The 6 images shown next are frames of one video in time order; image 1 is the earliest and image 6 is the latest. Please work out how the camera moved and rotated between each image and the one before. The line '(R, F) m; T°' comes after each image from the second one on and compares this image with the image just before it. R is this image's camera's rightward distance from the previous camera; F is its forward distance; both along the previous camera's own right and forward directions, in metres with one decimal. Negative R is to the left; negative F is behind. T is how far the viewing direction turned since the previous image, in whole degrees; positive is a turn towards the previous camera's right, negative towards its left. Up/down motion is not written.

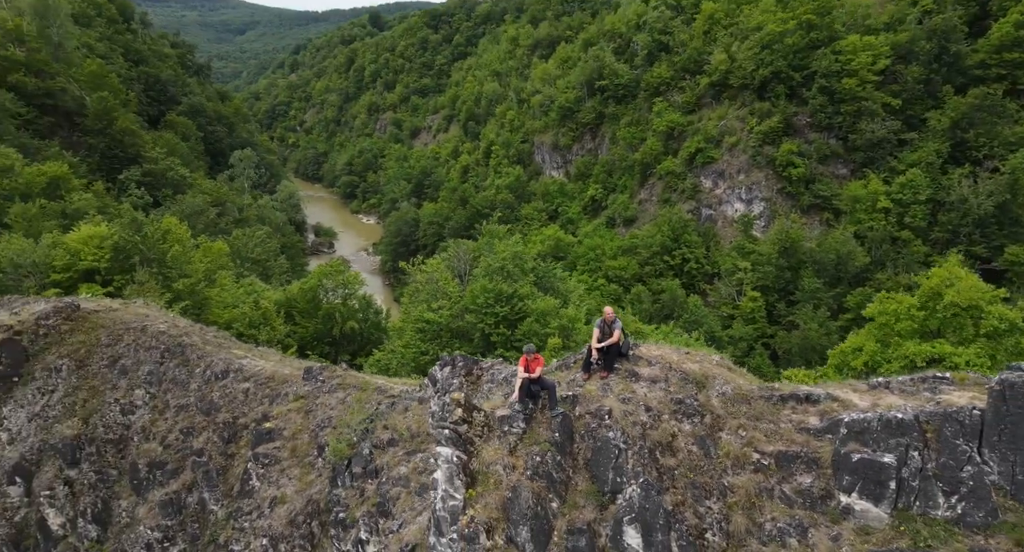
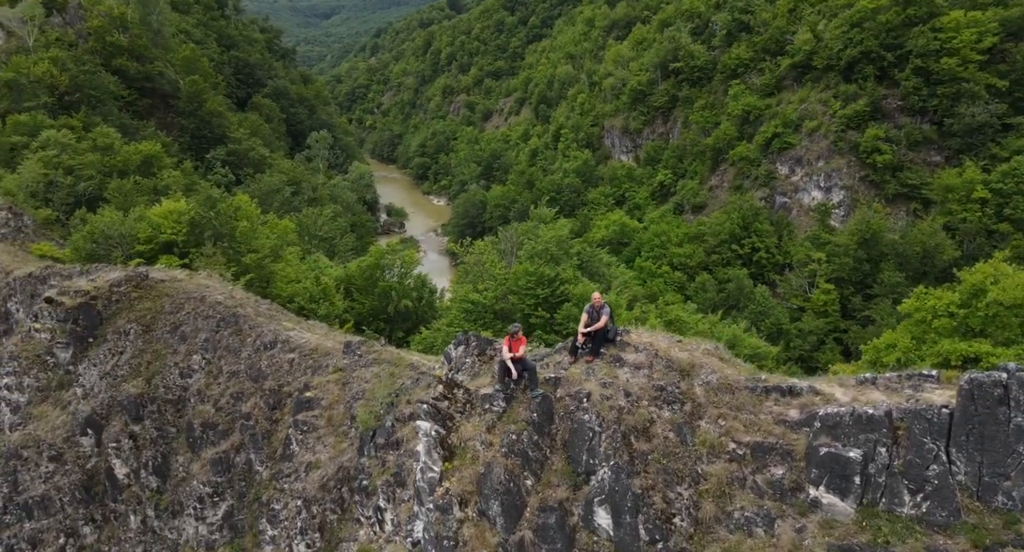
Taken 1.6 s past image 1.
(+1.0, -0.2) m; -6°
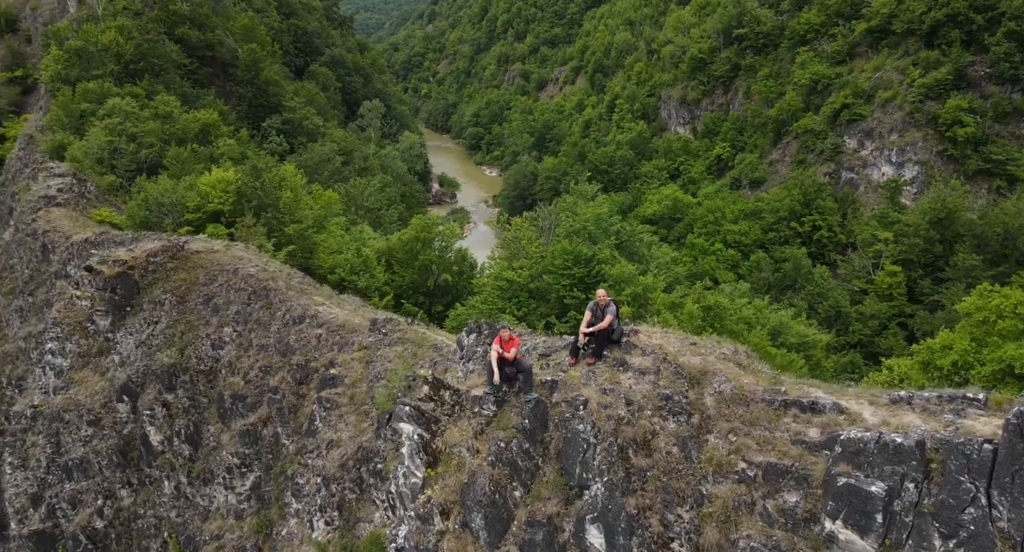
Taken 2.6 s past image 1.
(+0.6, +0.6) m; -5°
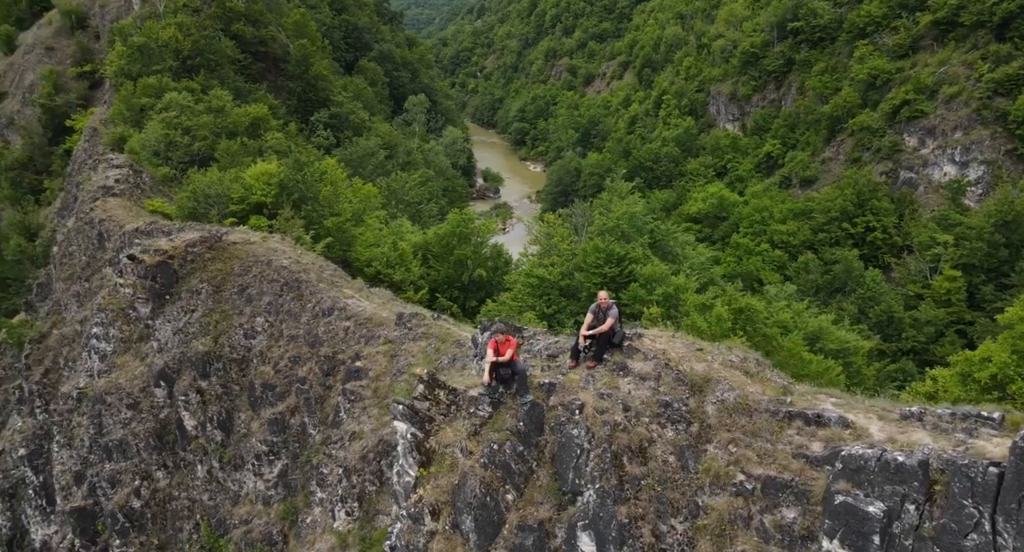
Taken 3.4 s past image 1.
(+0.5, +0.1) m; -4°
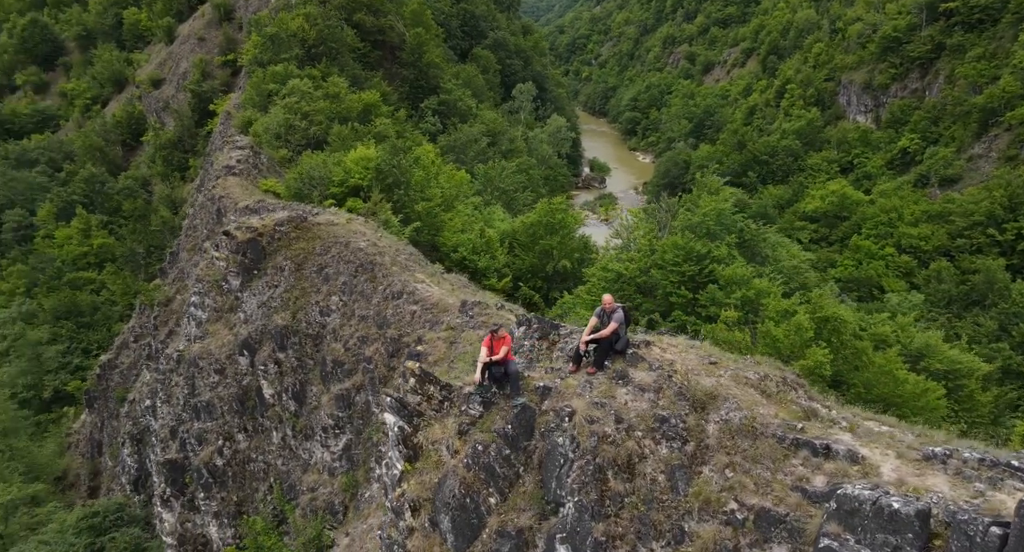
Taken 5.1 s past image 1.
(+1.1, +0.3) m; -10°
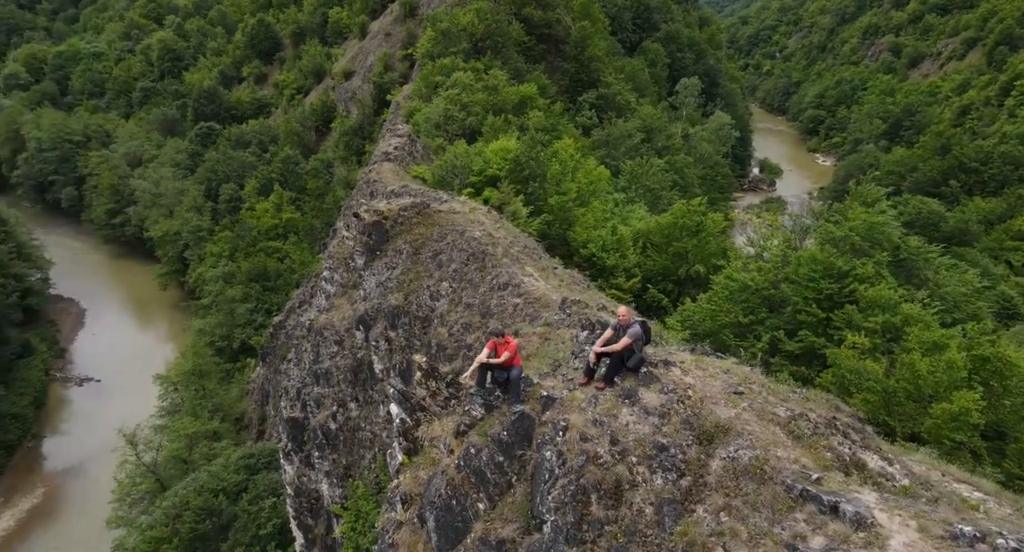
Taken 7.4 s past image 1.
(+1.4, +0.5) m; -14°
